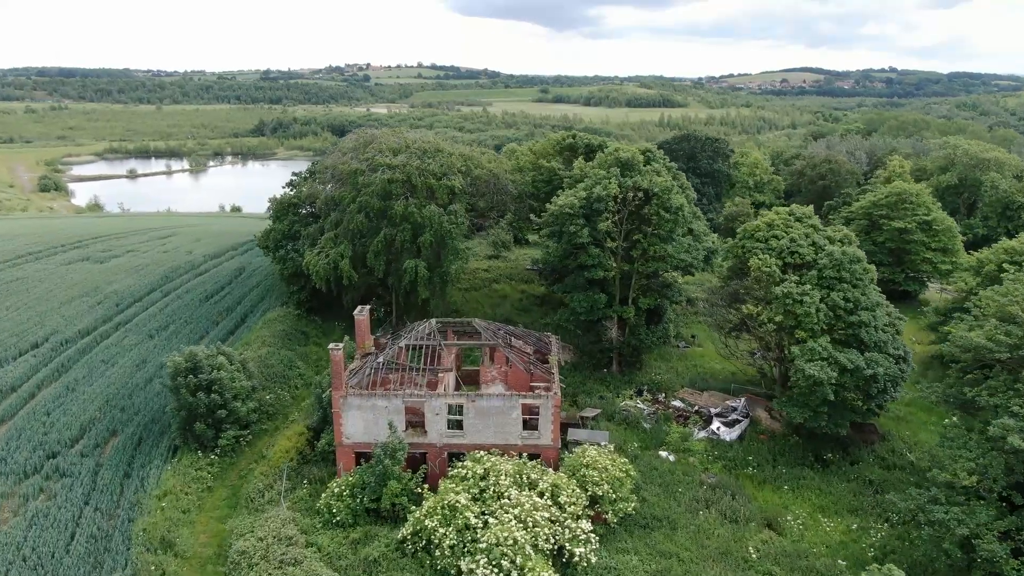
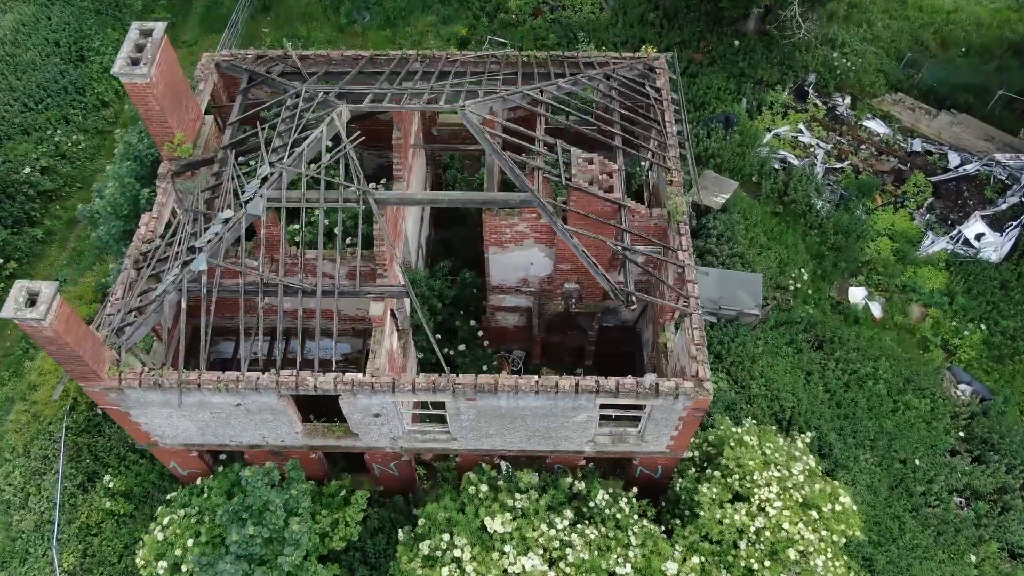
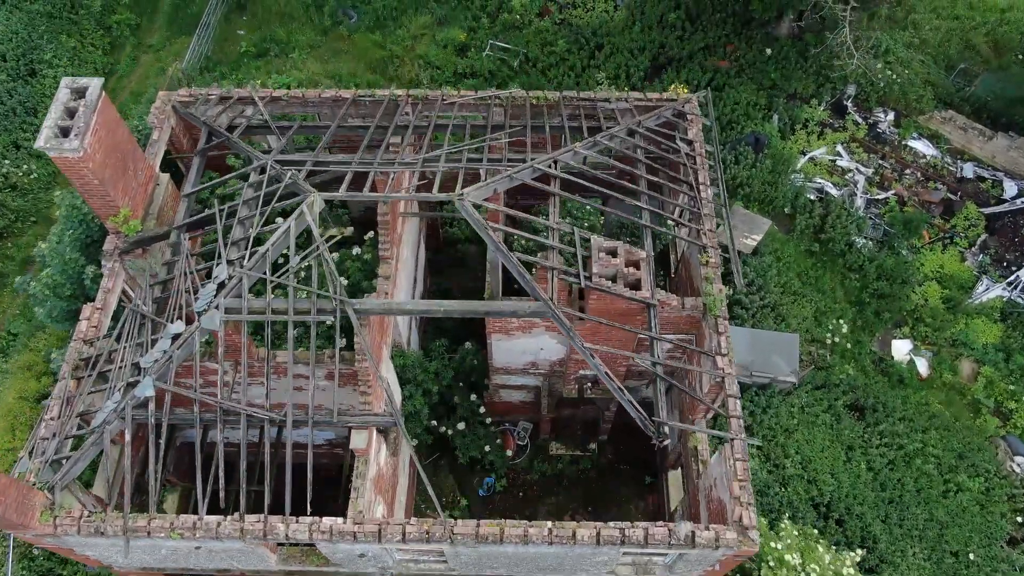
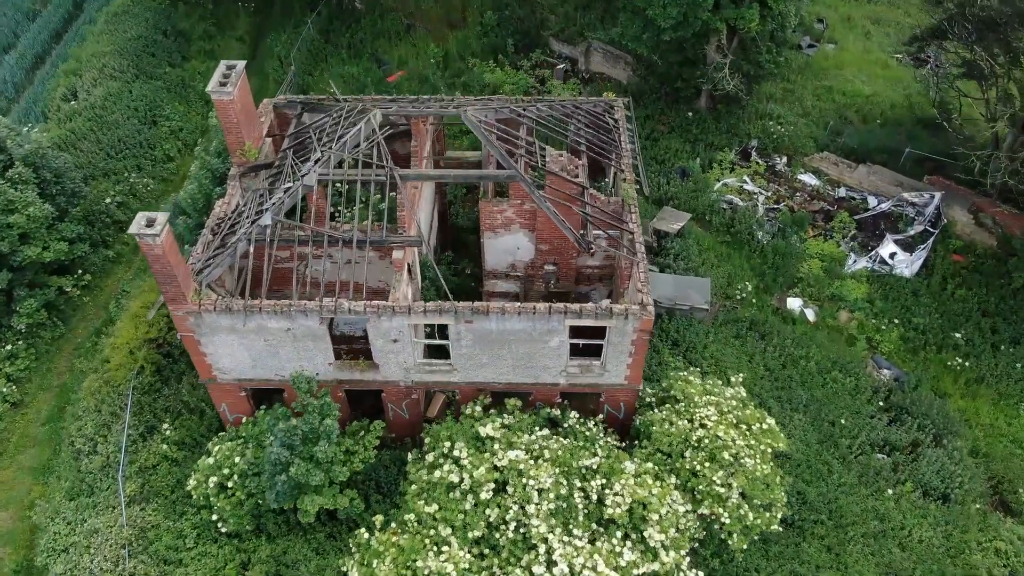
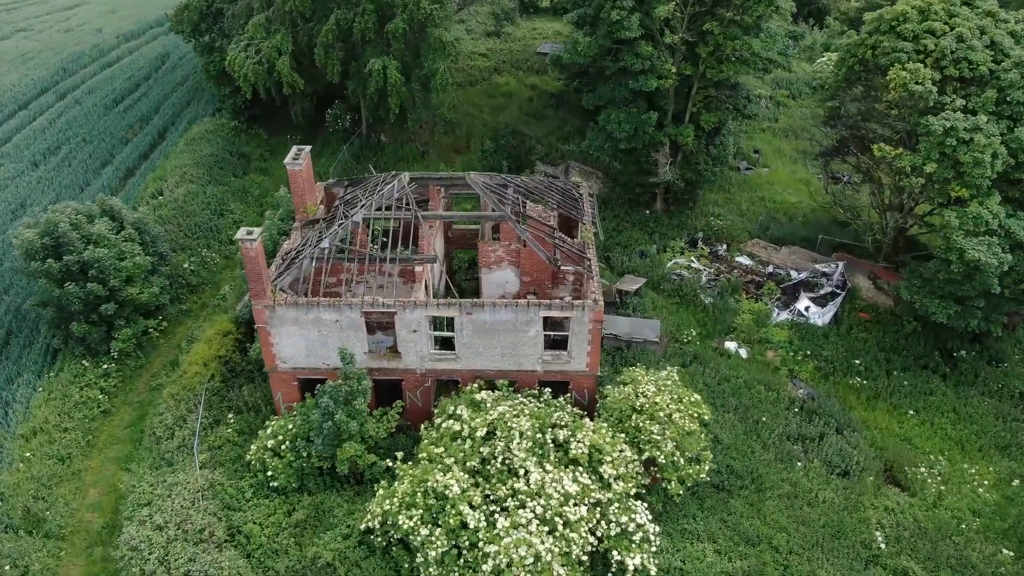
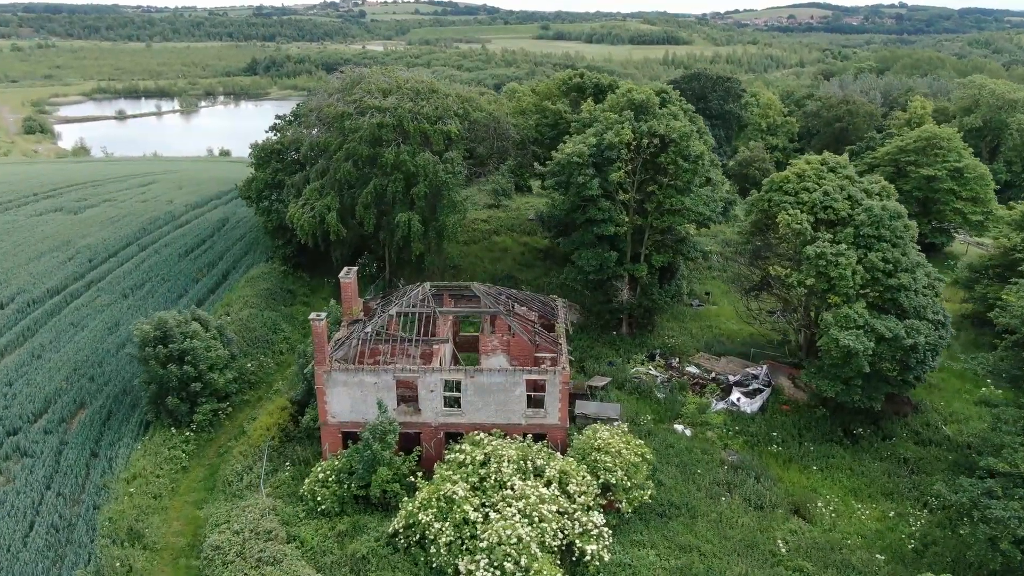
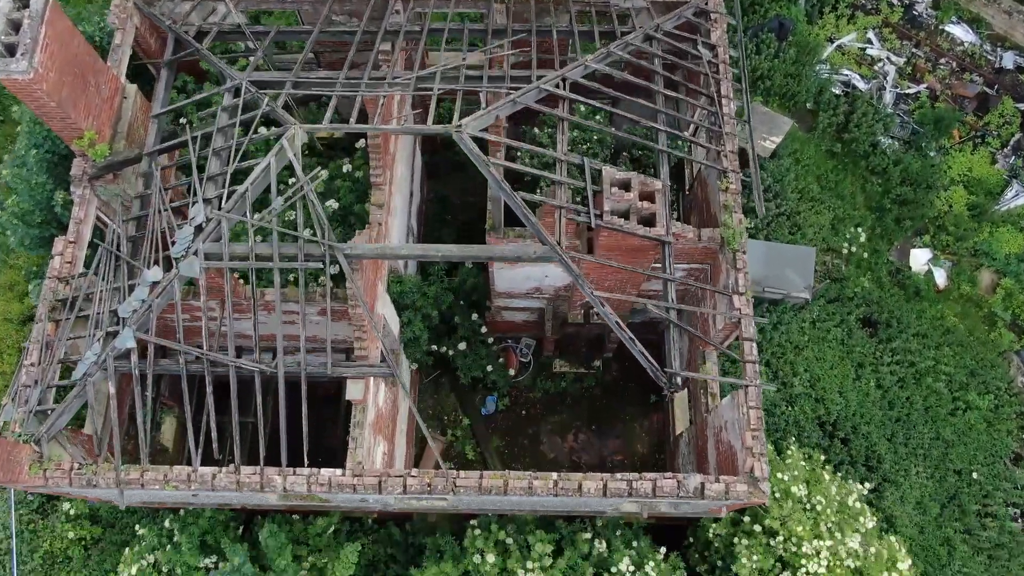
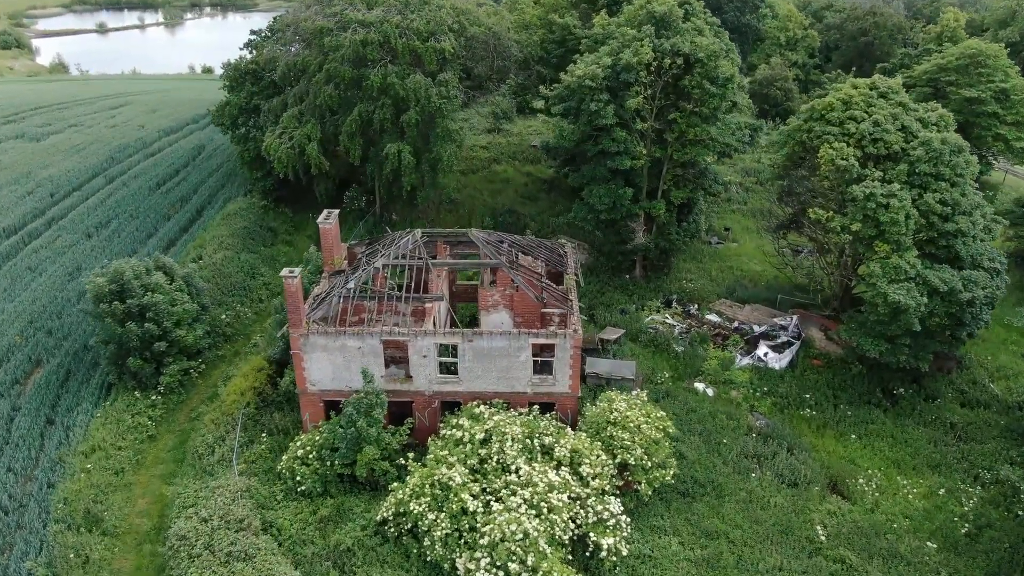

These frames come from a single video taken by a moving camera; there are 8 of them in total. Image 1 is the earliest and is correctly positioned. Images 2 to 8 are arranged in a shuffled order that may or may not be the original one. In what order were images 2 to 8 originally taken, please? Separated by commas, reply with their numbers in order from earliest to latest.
6, 8, 5, 4, 2, 3, 7
